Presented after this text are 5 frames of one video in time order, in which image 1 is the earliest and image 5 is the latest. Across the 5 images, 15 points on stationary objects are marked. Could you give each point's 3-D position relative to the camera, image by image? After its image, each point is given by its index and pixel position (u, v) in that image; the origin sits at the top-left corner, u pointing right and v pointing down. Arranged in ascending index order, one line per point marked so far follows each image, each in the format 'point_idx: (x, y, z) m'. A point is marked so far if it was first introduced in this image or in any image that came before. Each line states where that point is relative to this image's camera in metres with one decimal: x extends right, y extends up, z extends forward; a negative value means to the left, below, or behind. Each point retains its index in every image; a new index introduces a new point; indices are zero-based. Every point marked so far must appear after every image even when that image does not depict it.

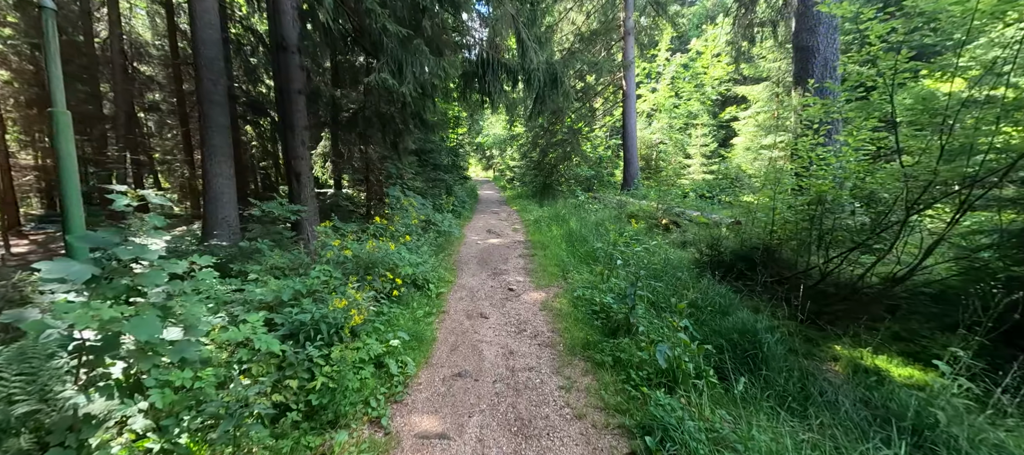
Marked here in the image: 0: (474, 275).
0: (-0.6, -0.8, +5.9) m
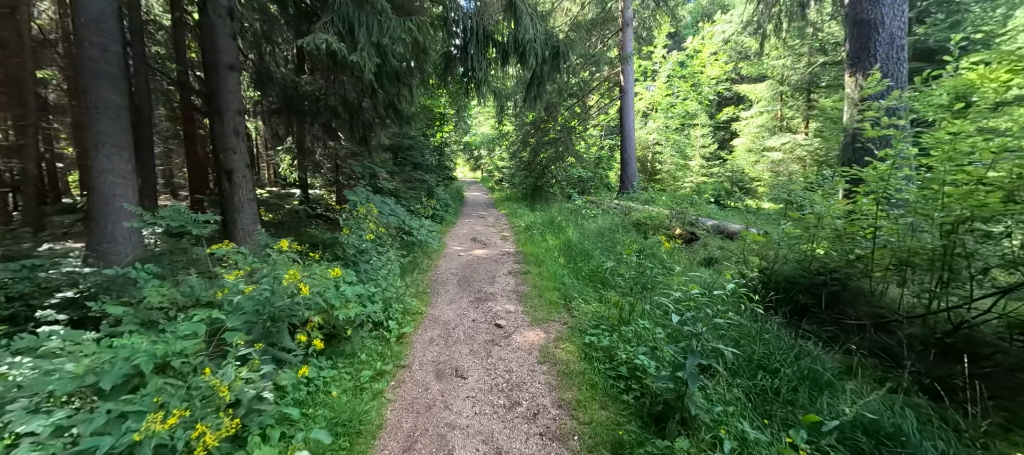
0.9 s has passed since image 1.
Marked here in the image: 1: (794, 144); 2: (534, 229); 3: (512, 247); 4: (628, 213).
0: (-0.8, -0.9, +4.7) m
1: (+11.0, +3.3, +14.4) m
2: (+0.5, 0.0, +9.0) m
3: (0.0, -0.4, +8.0) m
4: (+2.7, +0.3, +8.3) m
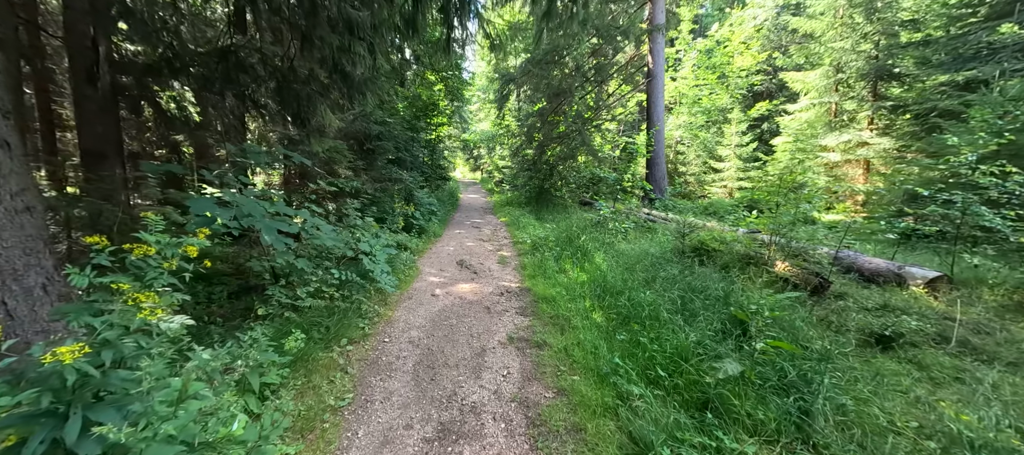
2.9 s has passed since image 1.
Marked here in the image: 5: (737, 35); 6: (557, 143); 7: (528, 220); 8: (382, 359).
0: (-0.7, -1.3, +2.1) m
1: (+11.1, +2.8, +11.8) m
2: (+0.6, -0.4, +6.5) m
3: (0.0, -0.8, +5.5) m
4: (+2.7, -0.1, +5.7) m
5: (+10.7, +9.2, +17.6) m
6: (+1.7, +3.1, +13.4) m
7: (+0.5, +0.2, +10.7) m
8: (-1.1, -1.1, +3.1) m
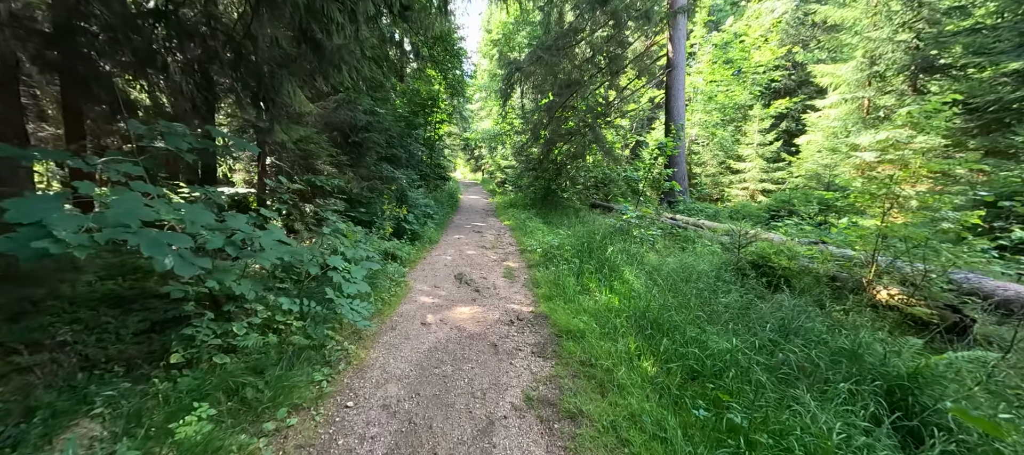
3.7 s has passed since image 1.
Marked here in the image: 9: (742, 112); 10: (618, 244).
0: (-0.6, -1.3, +1.1) m
1: (+11.2, +2.6, +10.8) m
2: (+0.7, -0.5, +5.4) m
3: (+0.1, -0.9, +4.4) m
4: (+2.8, -0.2, +4.7) m
5: (+10.9, +9.0, +16.5) m
6: (+1.8, +2.9, +12.4) m
7: (+0.6, +0.1, +9.6) m
8: (-1.0, -1.2, +2.1) m
9: (+10.1, +5.1, +16.2) m
10: (+1.6, -0.2, +5.5) m
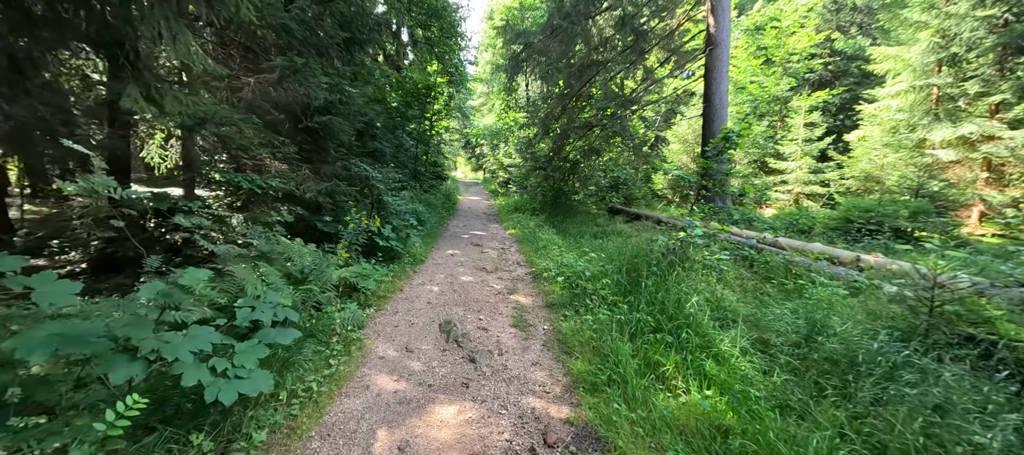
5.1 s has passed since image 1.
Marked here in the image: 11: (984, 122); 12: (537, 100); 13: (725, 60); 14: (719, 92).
0: (-0.5, -1.6, -0.7) m
1: (+11.4, +2.2, +8.9) m
2: (+0.8, -0.8, +3.6) m
3: (+0.3, -1.1, +2.6) m
4: (+3.0, -0.5, +2.9) m
5: (+11.2, +8.7, +14.7) m
6: (+2.0, +2.7, +10.6) m
7: (+0.7, -0.2, +7.8) m
8: (-0.8, -1.5, +0.3) m
9: (+10.3, +4.8, +14.3) m
10: (+1.7, -0.5, +3.7) m
11: (+11.6, +2.6, +9.1) m
12: (+0.8, +4.1, +11.7) m
13: (+5.1, +4.1, +9.0) m
14: (+5.0, +3.3, +9.0) m
